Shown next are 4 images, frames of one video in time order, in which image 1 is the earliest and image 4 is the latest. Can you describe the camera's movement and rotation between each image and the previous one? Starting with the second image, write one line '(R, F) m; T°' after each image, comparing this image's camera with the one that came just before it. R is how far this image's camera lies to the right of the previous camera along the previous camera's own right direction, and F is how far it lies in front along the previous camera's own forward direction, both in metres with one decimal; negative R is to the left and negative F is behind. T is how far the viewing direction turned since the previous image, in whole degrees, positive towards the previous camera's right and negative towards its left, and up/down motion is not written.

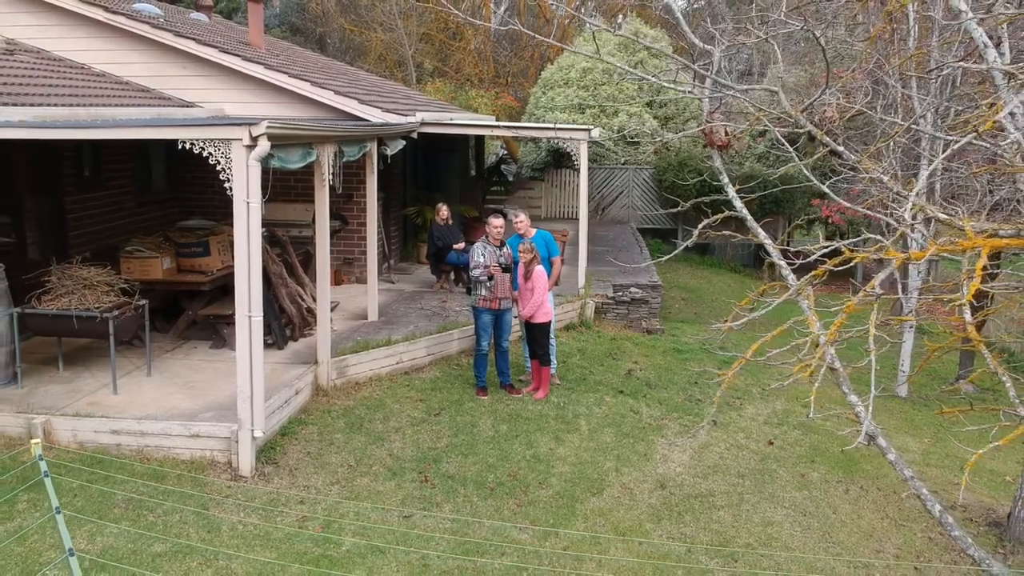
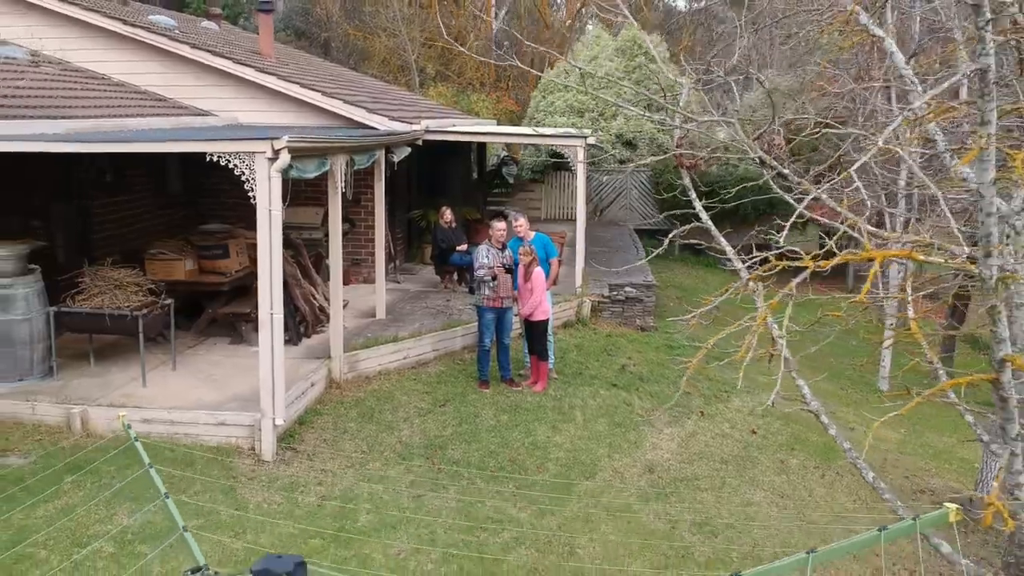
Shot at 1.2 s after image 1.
(0.0, -0.5) m; 0°
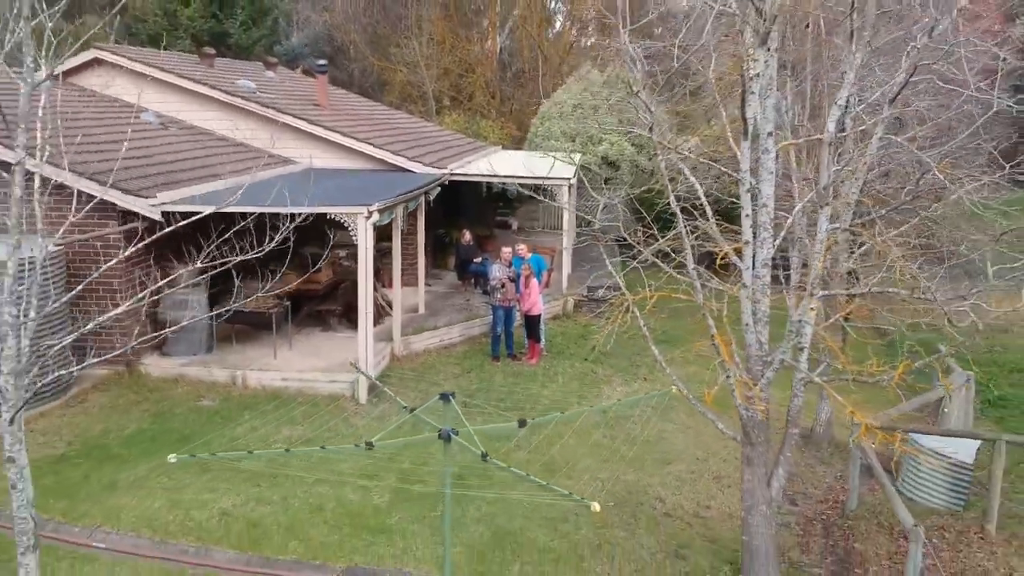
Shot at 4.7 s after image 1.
(0.0, -3.6) m; 0°
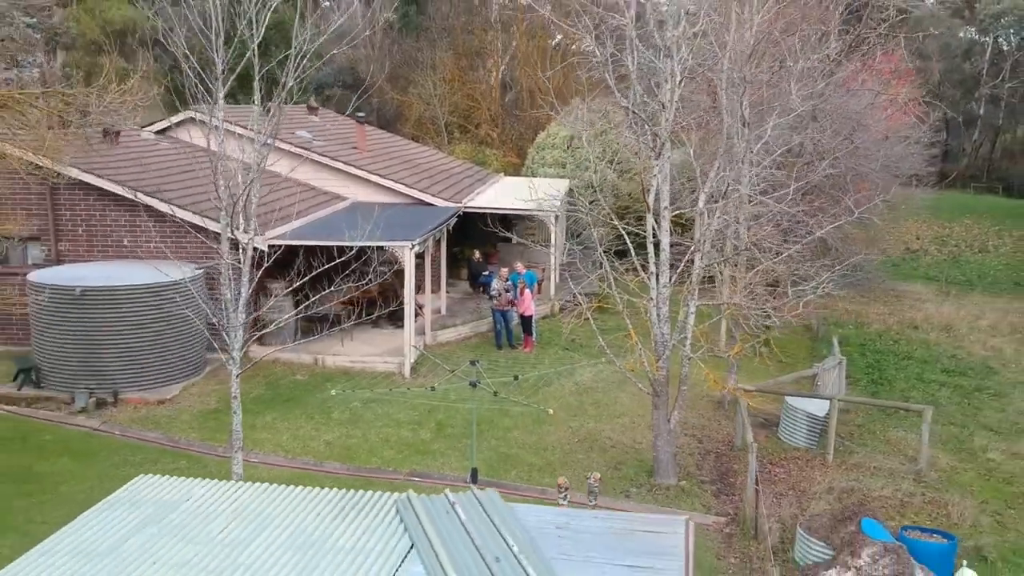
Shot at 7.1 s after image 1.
(0.0, -4.2) m; 0°
